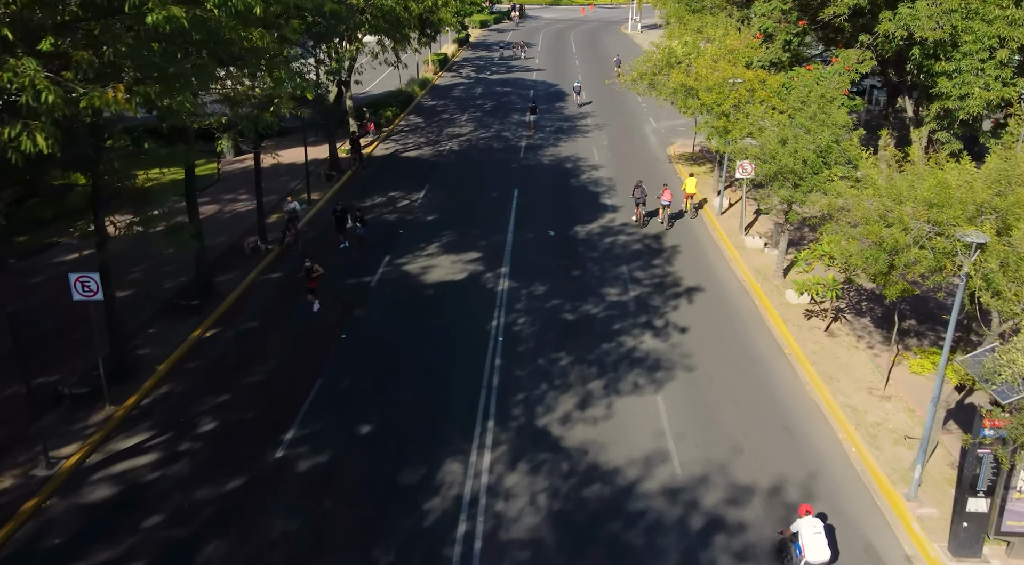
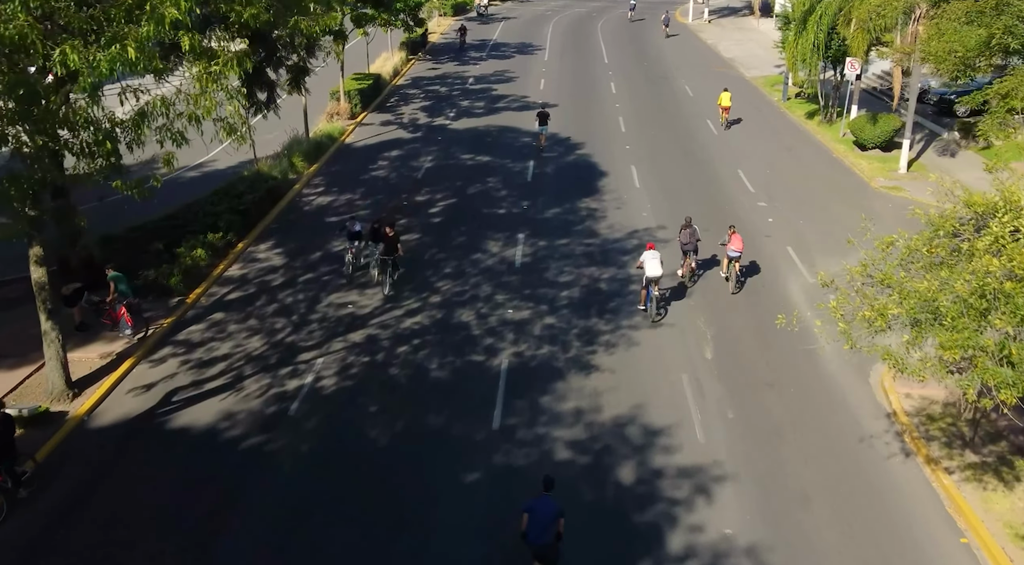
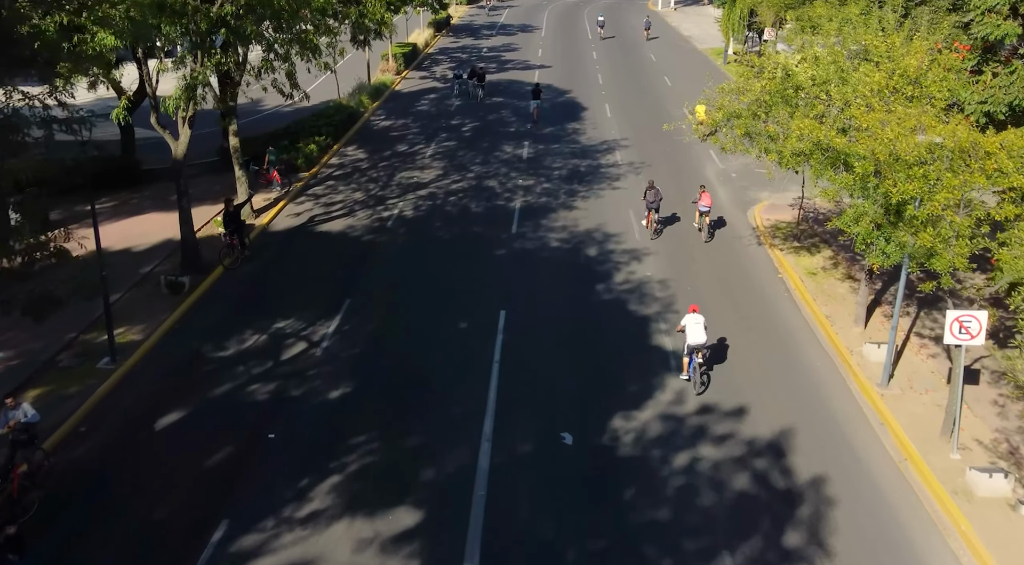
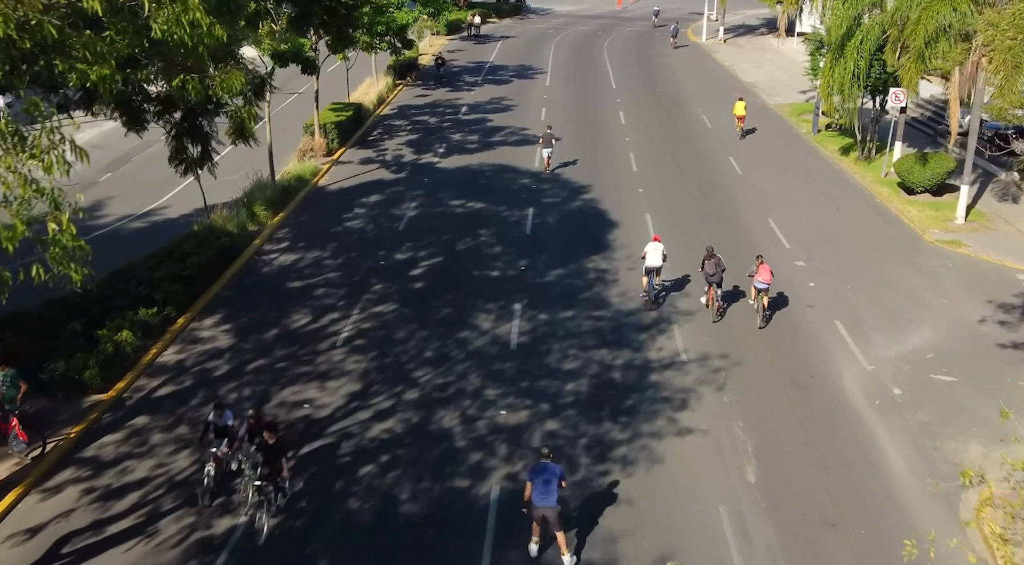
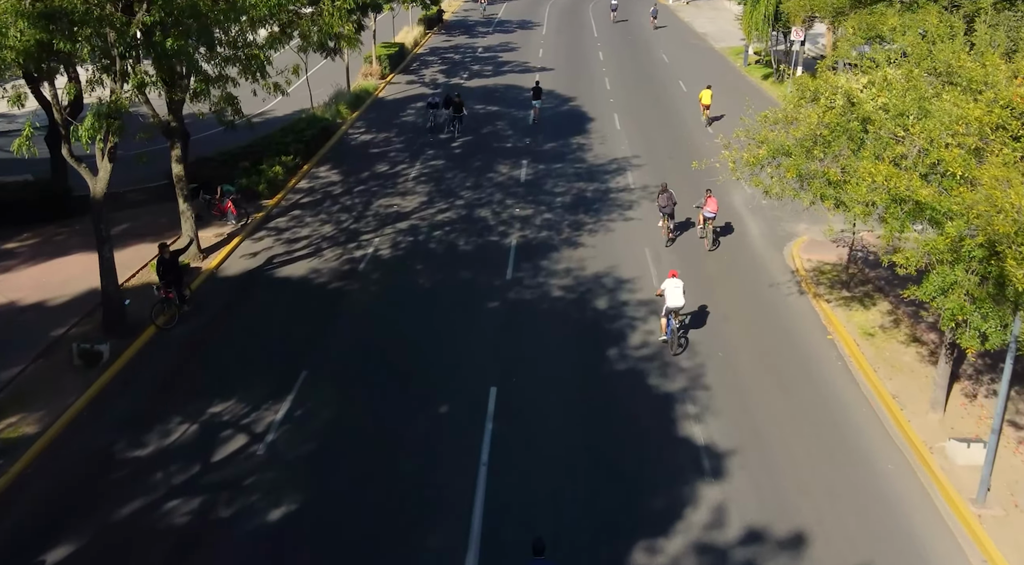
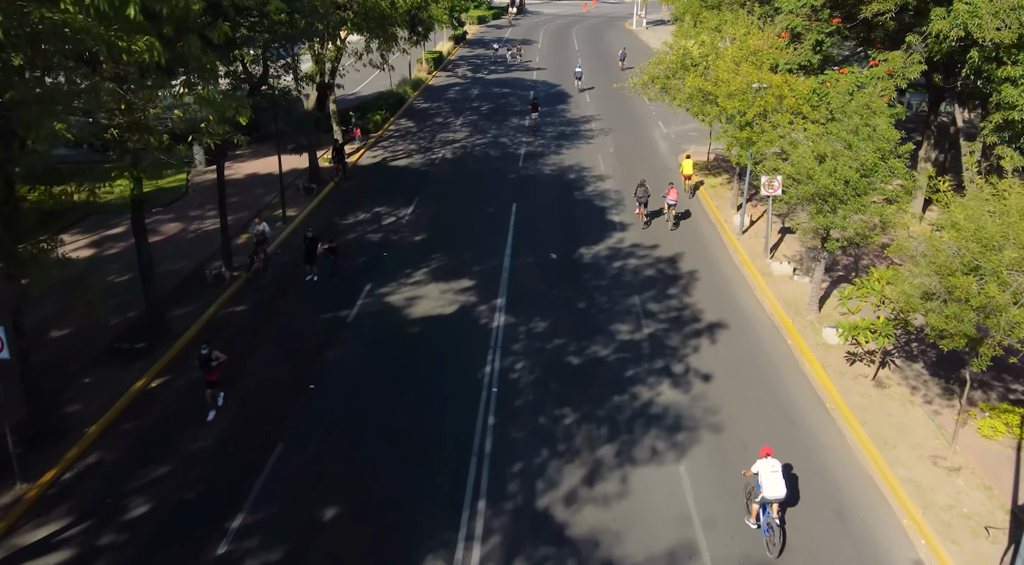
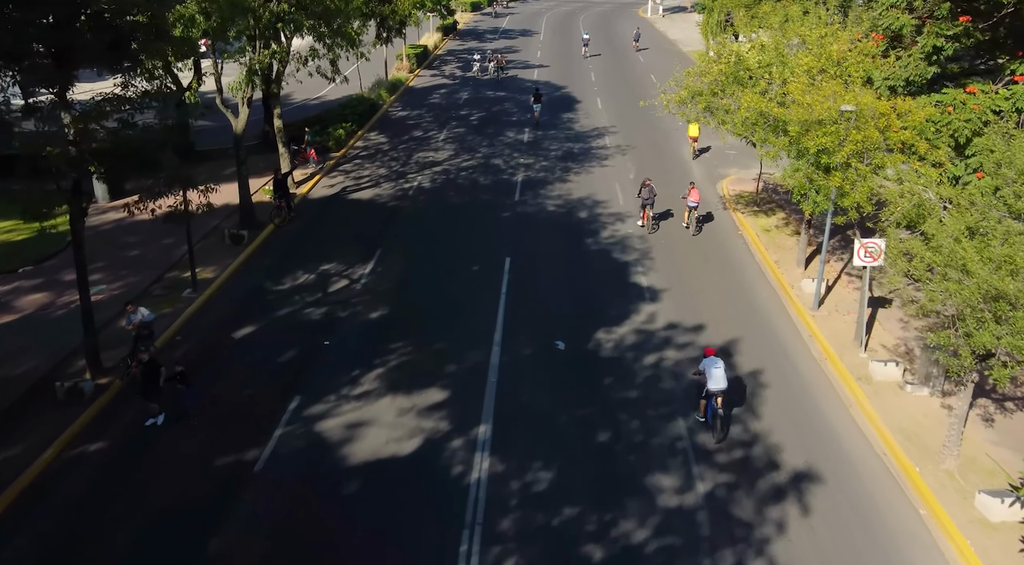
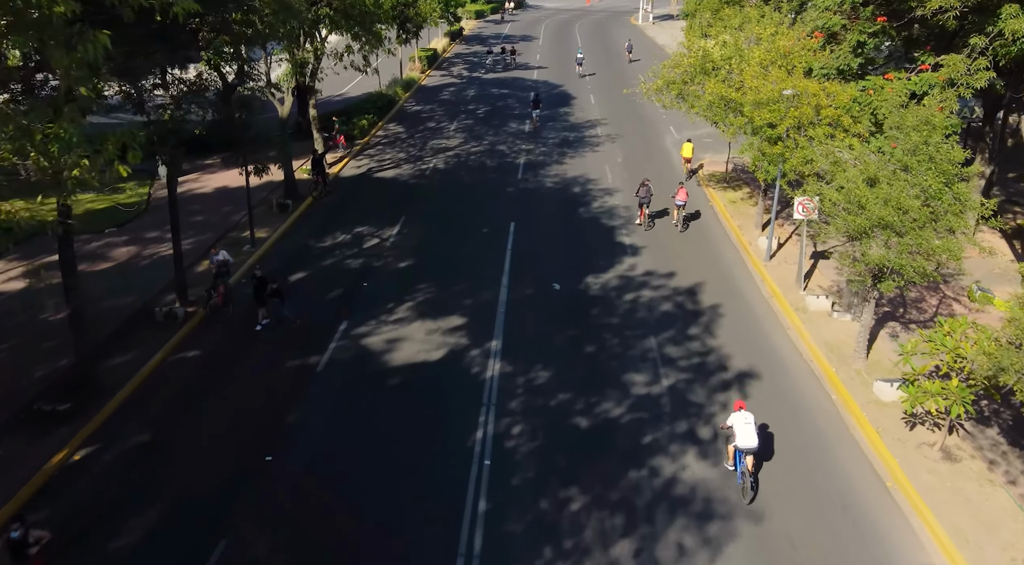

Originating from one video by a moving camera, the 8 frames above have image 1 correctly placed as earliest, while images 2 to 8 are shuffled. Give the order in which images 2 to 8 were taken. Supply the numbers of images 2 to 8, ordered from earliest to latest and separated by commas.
6, 8, 7, 3, 5, 2, 4
